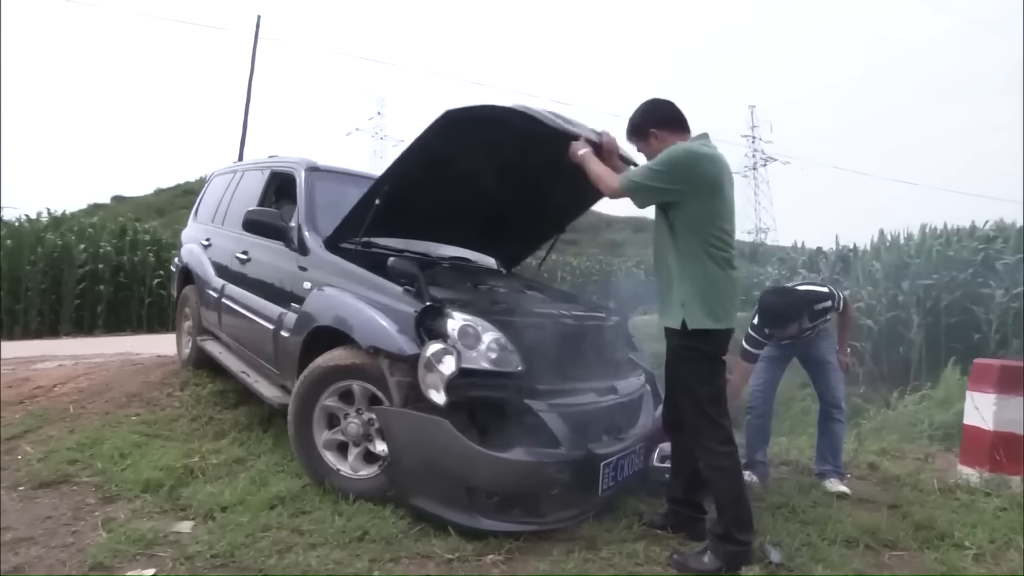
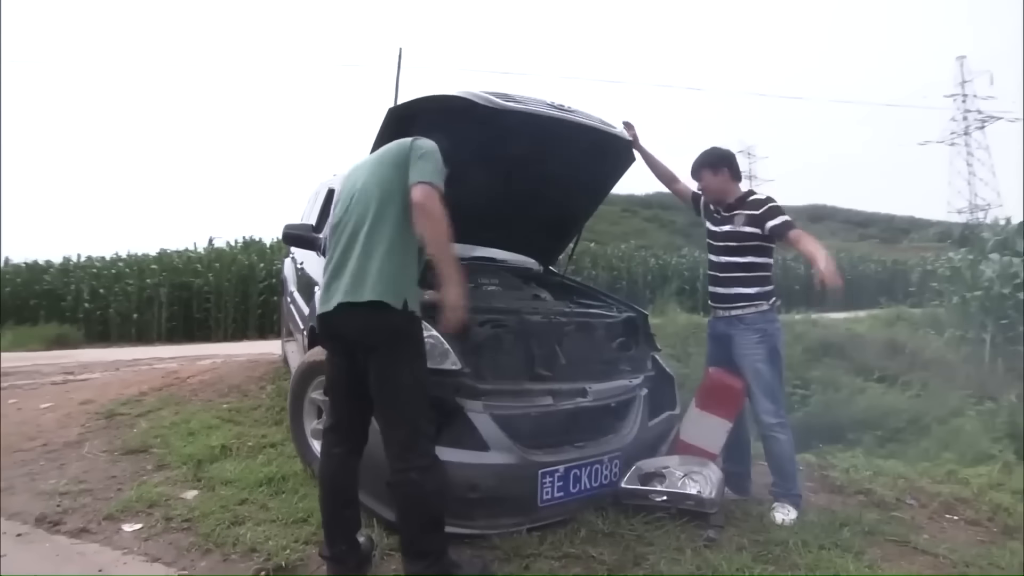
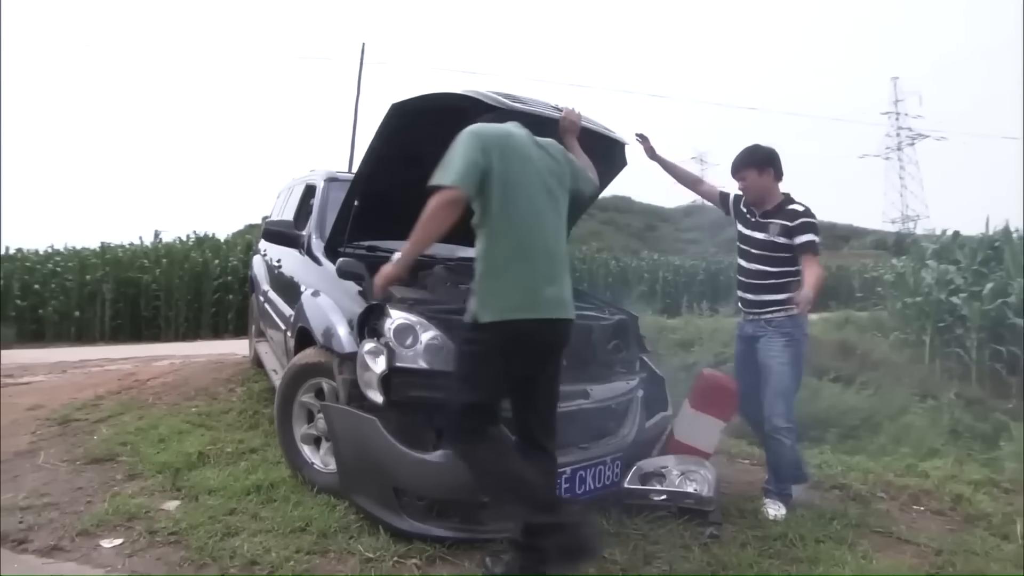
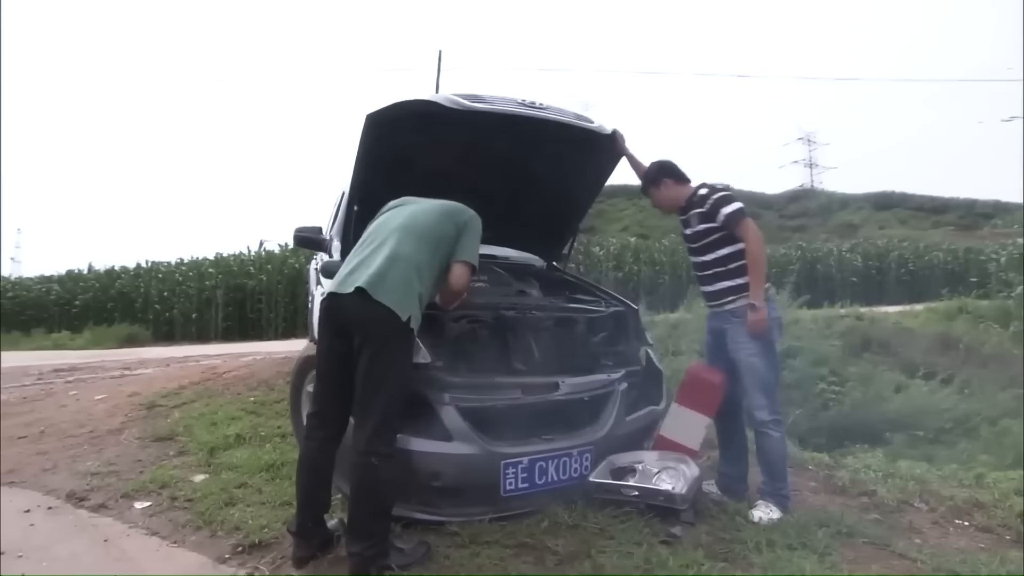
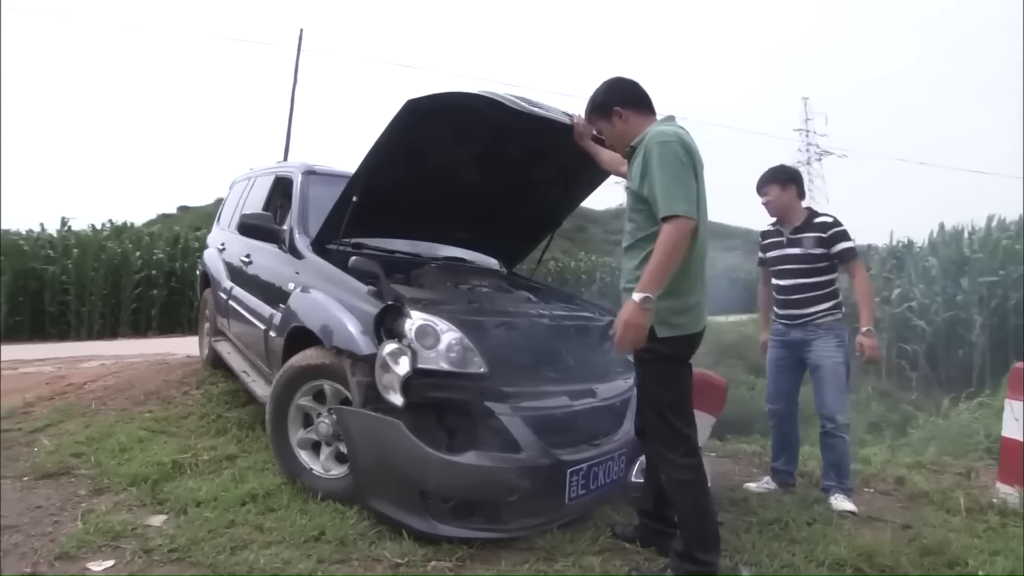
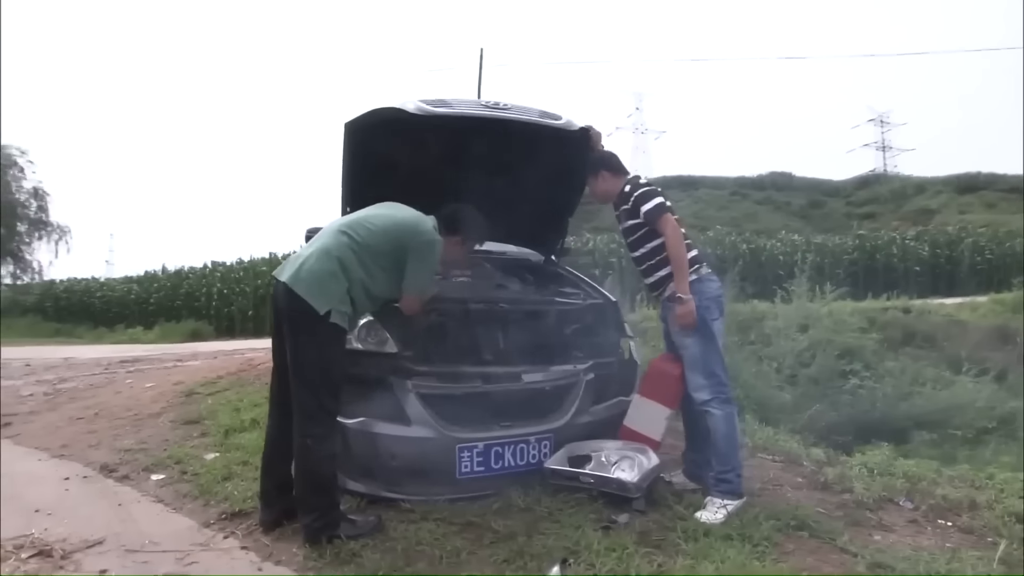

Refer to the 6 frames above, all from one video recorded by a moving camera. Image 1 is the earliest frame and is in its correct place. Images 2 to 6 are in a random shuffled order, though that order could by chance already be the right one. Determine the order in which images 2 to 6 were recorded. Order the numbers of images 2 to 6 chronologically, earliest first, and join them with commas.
5, 3, 2, 4, 6
